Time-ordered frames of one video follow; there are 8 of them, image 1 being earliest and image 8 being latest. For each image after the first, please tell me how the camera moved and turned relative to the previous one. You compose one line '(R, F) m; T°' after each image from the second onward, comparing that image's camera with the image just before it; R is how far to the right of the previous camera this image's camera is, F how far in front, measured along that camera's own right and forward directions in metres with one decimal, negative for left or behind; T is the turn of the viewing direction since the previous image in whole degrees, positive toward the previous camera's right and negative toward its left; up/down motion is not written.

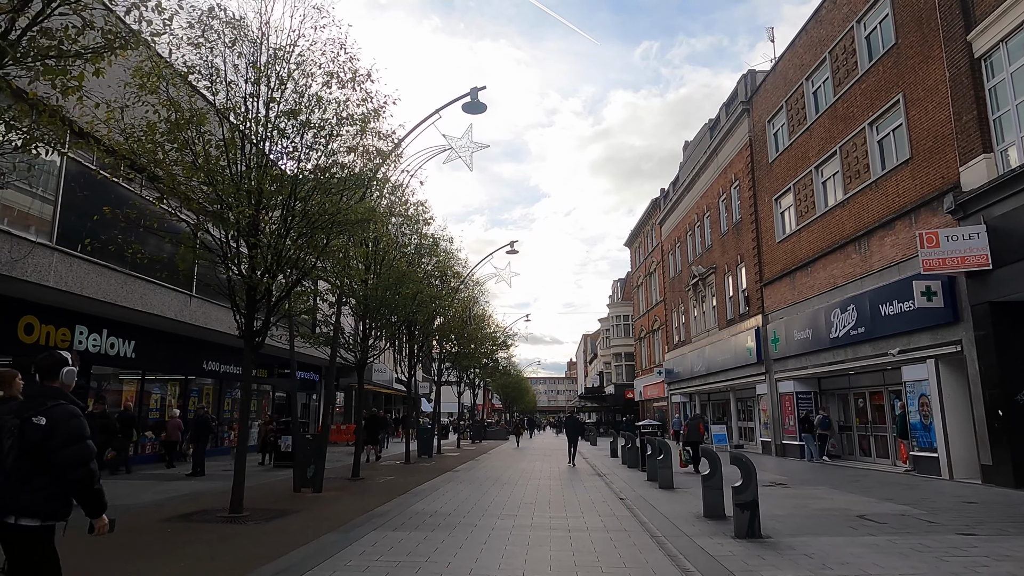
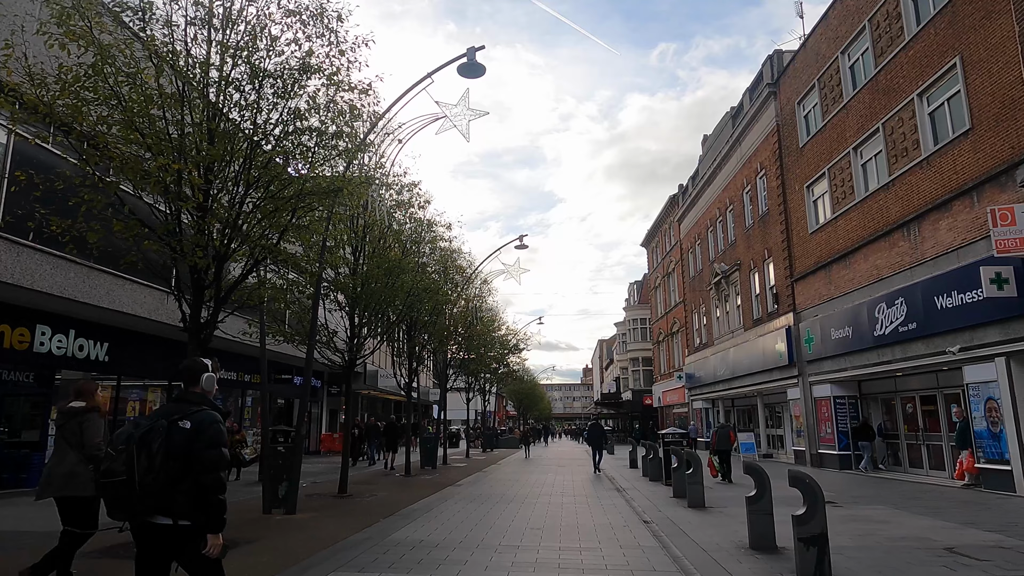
(+0.2, +1.7) m; -1°
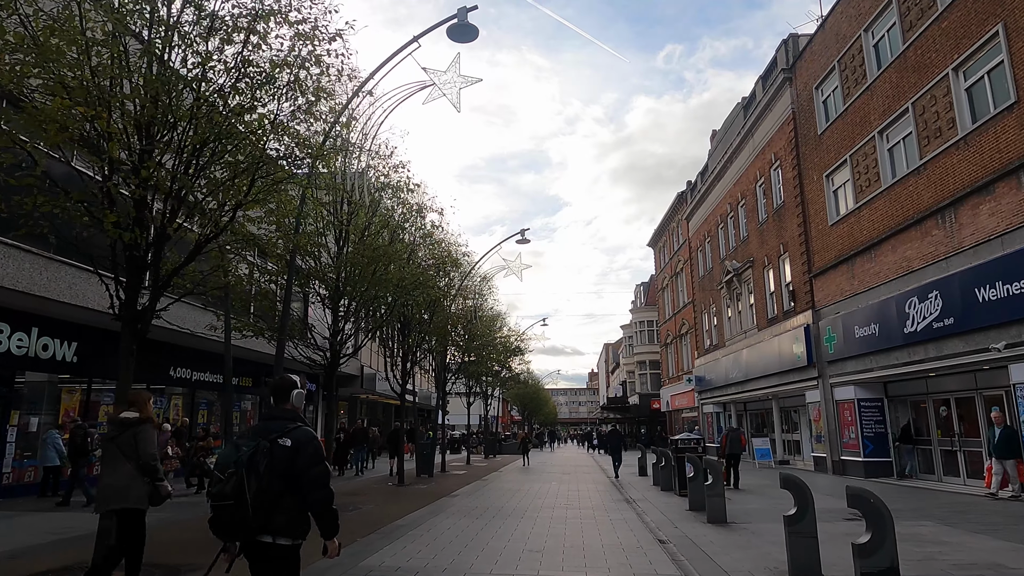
(+0.1, +1.3) m; 0°
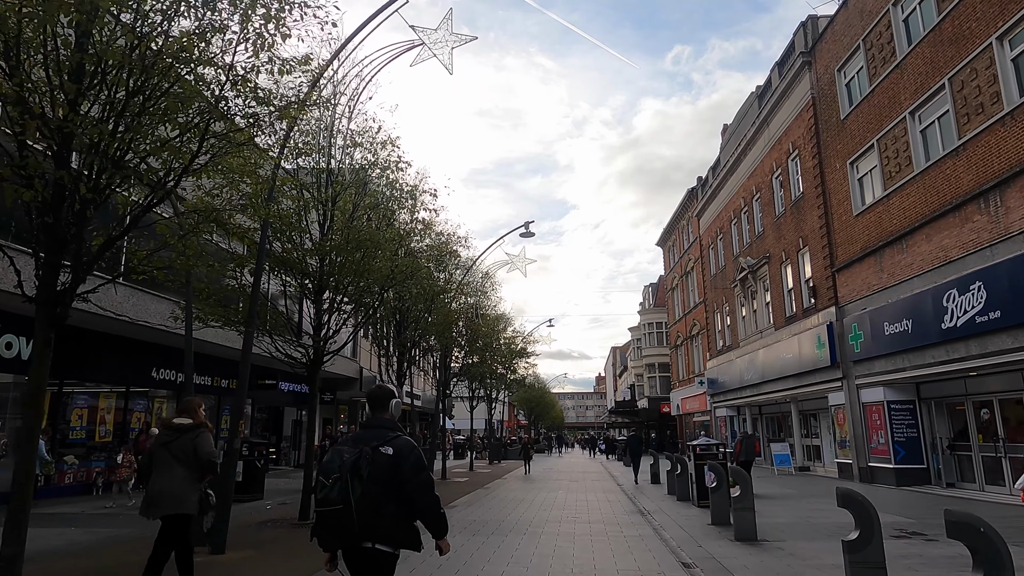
(+0.1, +1.2) m; -1°
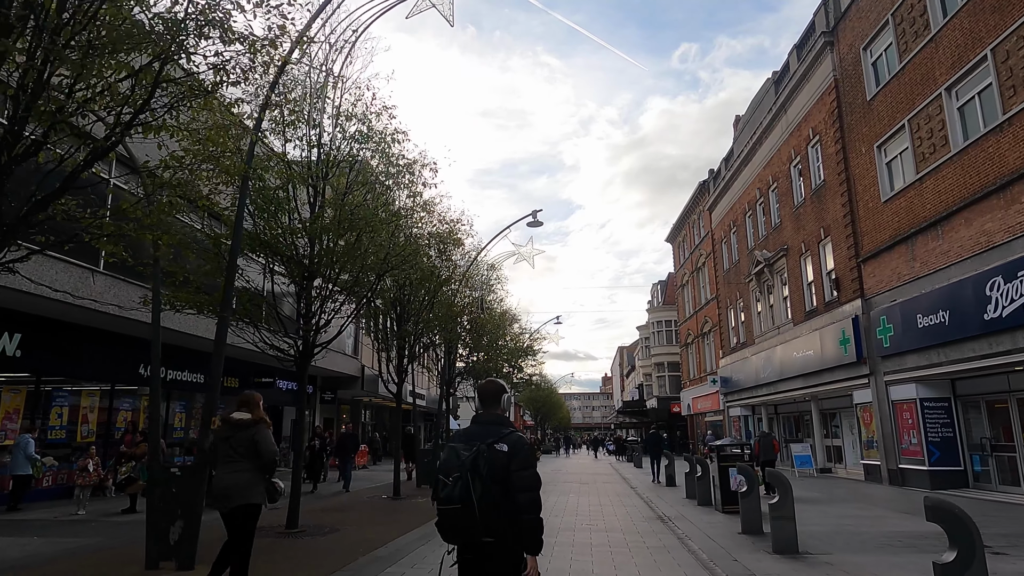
(0.0, +1.0) m; 0°
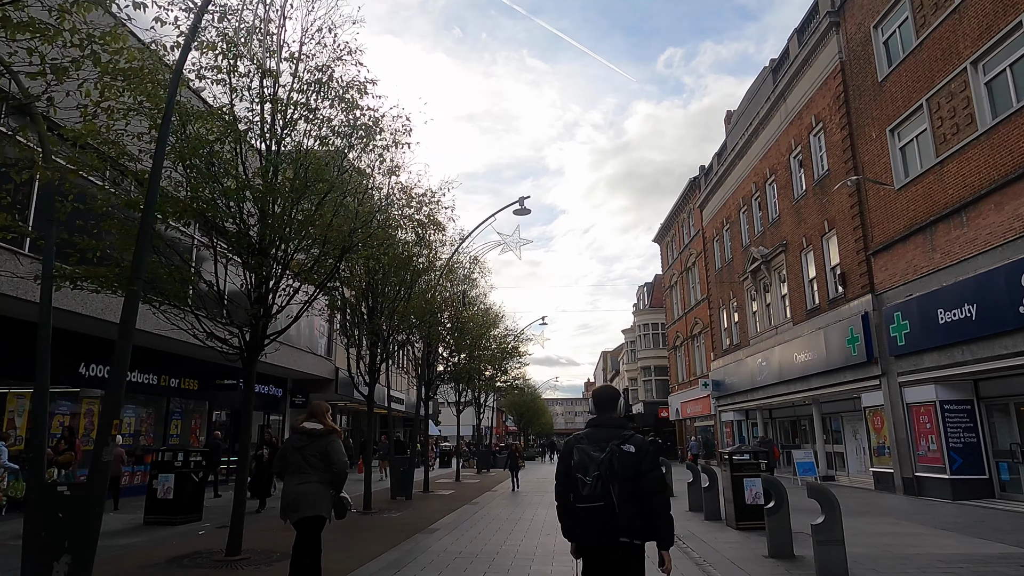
(-0.1, +1.5) m; +1°
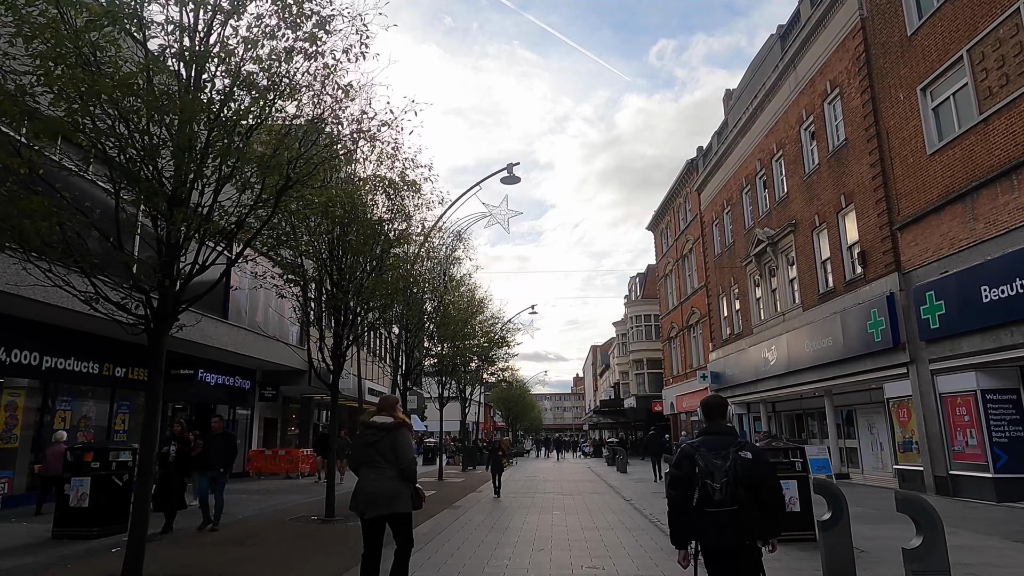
(0.0, +1.9) m; +1°
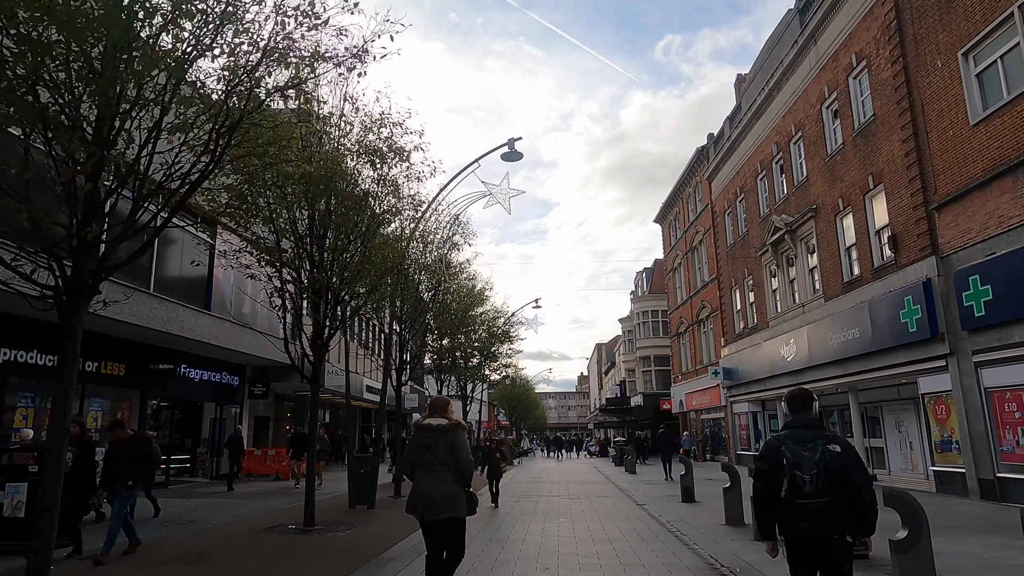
(0.0, +1.3) m; 0°
